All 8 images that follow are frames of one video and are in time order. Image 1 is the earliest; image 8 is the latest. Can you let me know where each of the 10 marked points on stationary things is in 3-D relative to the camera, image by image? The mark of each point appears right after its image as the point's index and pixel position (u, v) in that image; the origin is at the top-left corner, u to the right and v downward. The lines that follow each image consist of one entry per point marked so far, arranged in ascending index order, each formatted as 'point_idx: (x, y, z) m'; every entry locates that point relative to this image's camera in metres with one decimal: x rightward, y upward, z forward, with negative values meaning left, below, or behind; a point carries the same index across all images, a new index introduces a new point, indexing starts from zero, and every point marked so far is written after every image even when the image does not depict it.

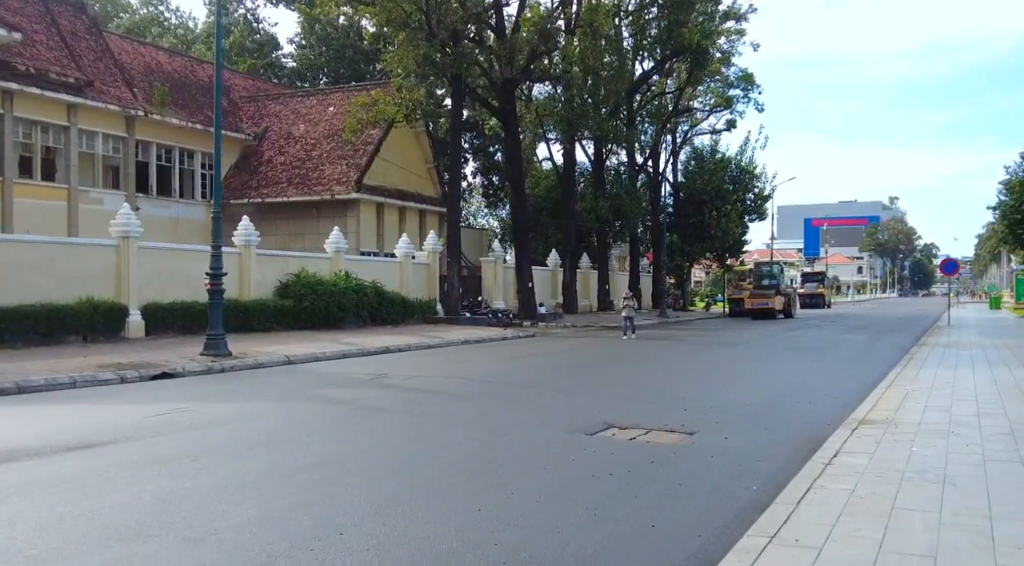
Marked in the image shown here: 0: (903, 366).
0: (+7.9, -1.7, +16.0) m
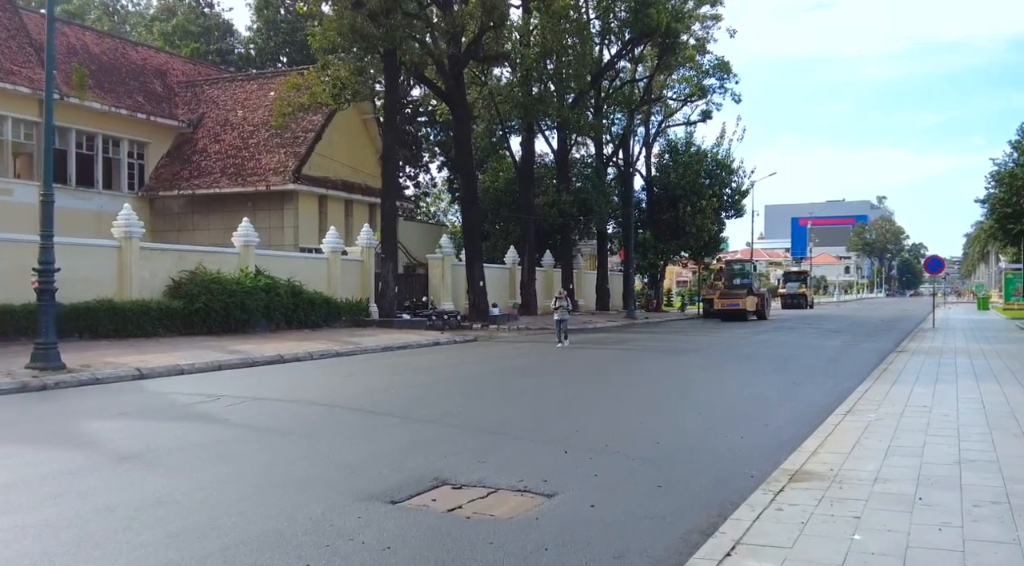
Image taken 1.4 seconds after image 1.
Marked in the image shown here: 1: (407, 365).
0: (+6.1, -1.7, +13.4) m
1: (-2.4, -1.9, +17.9) m
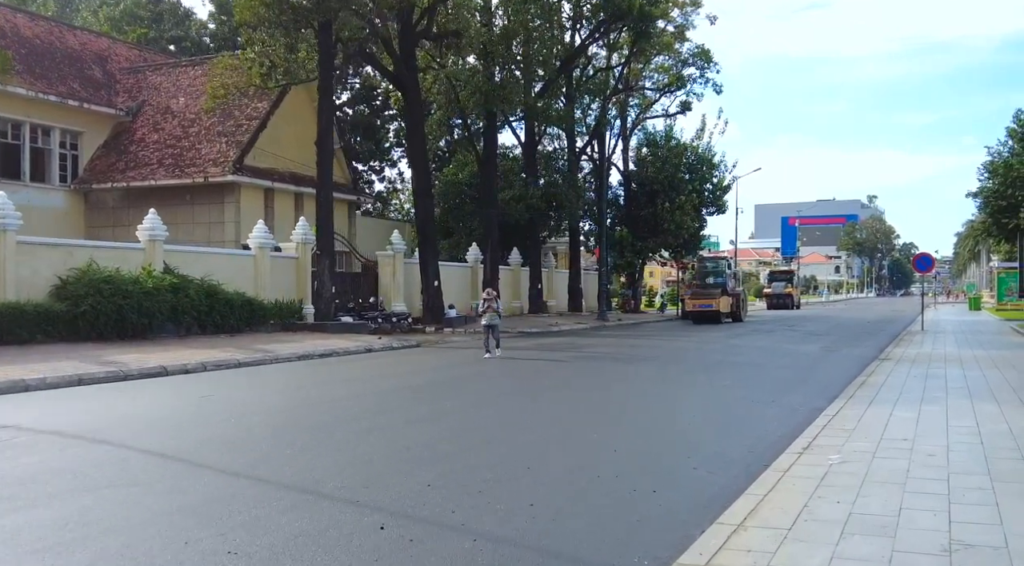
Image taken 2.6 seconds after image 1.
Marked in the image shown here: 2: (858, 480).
0: (+4.7, -1.6, +11.2) m
1: (-3.8, -1.8, +15.6) m
2: (+2.7, -1.5, +6.2) m
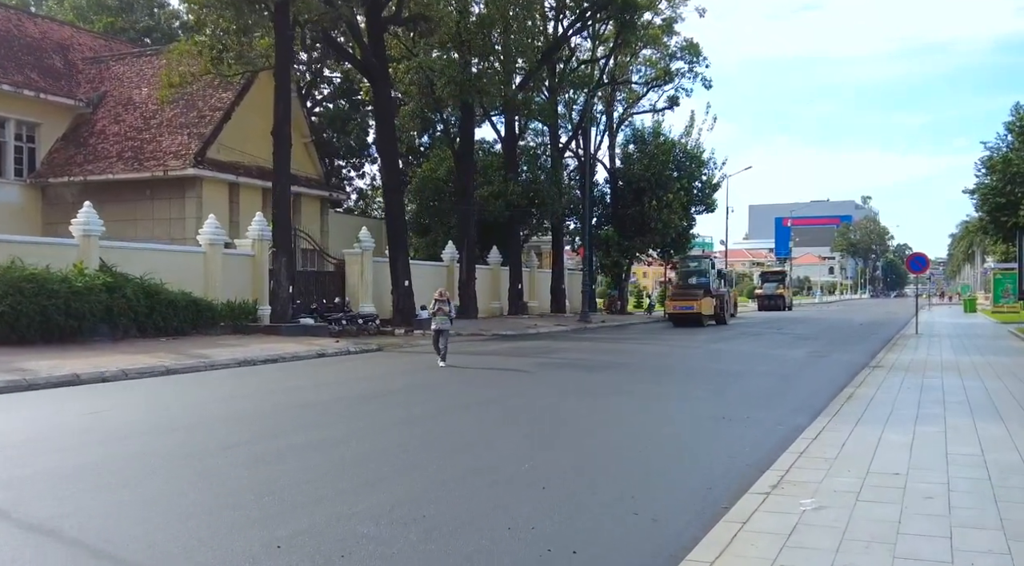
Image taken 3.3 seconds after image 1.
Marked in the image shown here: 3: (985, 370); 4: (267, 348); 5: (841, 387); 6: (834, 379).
0: (+4.0, -1.7, +9.8) m
1: (-4.6, -1.8, +14.2) m
2: (+2.0, -1.5, +4.8) m
3: (+9.5, -1.8, +15.9) m
4: (-5.6, -1.5, +18.0) m
5: (+5.9, -1.9, +14.2) m
6: (+6.2, -1.9, +15.2) m
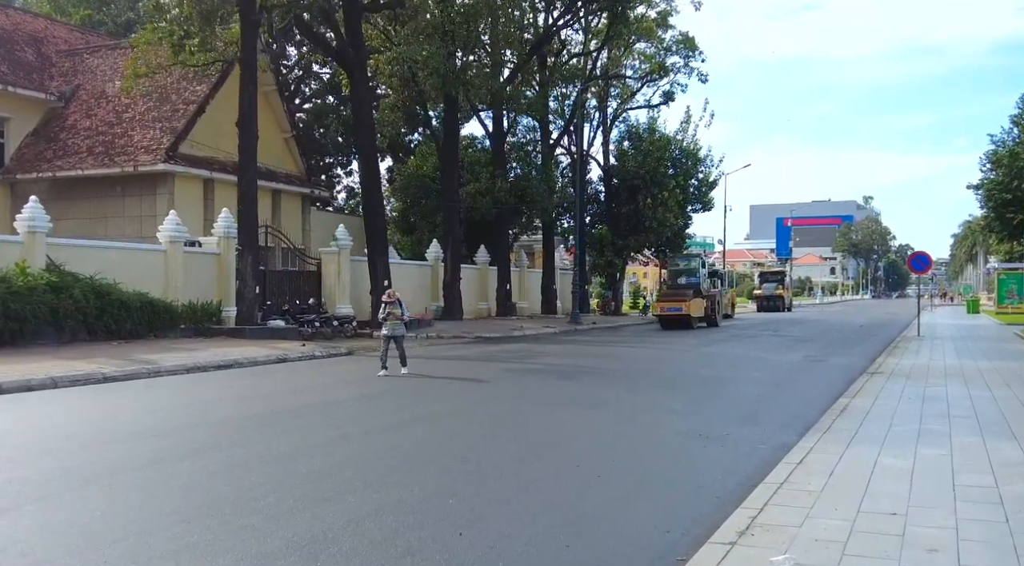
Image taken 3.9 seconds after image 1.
0: (+3.4, -1.6, +8.7) m
1: (-5.2, -1.8, +13.1) m
2: (+1.4, -1.5, +3.7) m
3: (+9.0, -1.8, +14.8) m
4: (-6.2, -1.5, +16.9) m
5: (+5.3, -1.9, +13.0) m
6: (+5.6, -1.9, +14.1) m
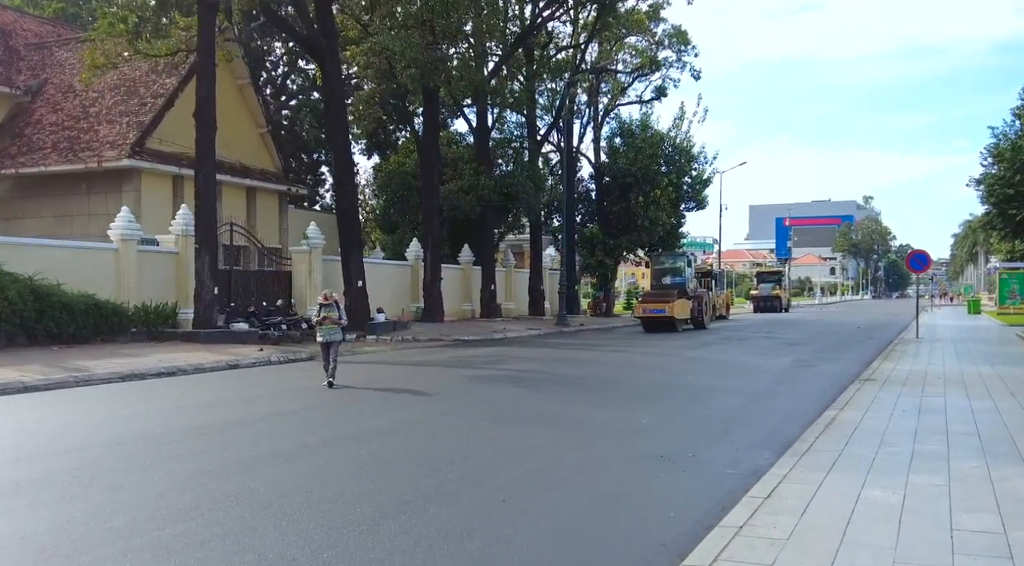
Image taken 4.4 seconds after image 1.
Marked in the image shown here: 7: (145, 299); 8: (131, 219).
0: (+2.8, -1.6, +7.6) m
1: (-5.8, -1.8, +12.0) m
2: (+0.8, -1.5, +2.6) m
3: (+8.3, -1.7, +13.6) m
4: (-6.8, -1.5, +15.8) m
5: (+4.7, -1.9, +11.9) m
6: (+5.0, -1.9, +13.0) m
7: (-8.7, -0.4, +18.7) m
8: (-8.9, +1.5, +18.4) m
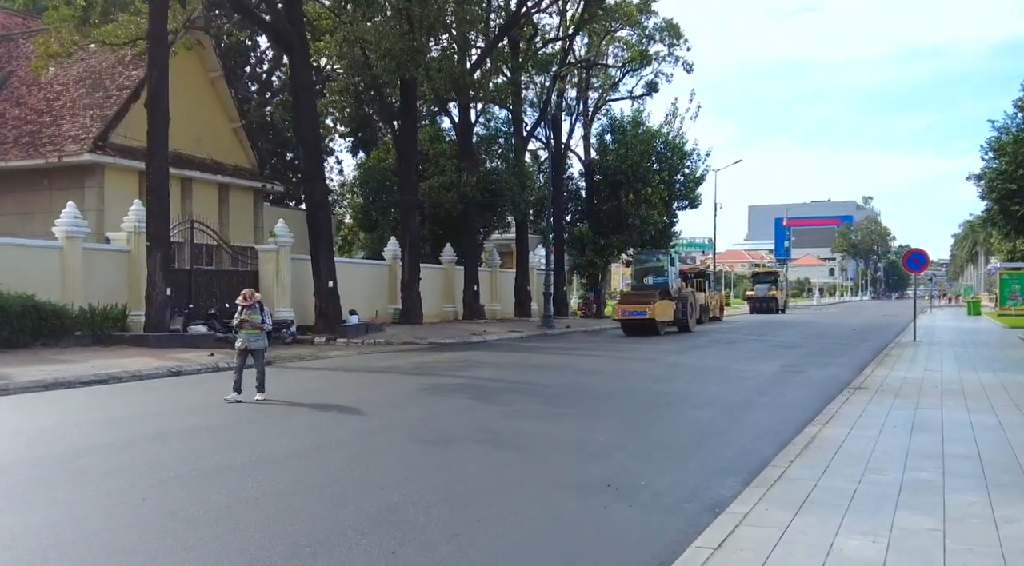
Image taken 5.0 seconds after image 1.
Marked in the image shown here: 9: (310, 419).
0: (+2.1, -1.6, +6.4) m
1: (-6.5, -1.8, +10.9) m
2: (+0.1, -1.5, +1.5) m
3: (+7.7, -1.7, +12.5) m
4: (-7.4, -1.5, +14.7) m
5: (+4.1, -1.9, +10.8) m
6: (+4.4, -1.9, +11.9) m
7: (-9.3, -0.4, +17.6) m
8: (-9.5, +1.5, +17.3) m
9: (-2.7, -1.9, +10.5) m
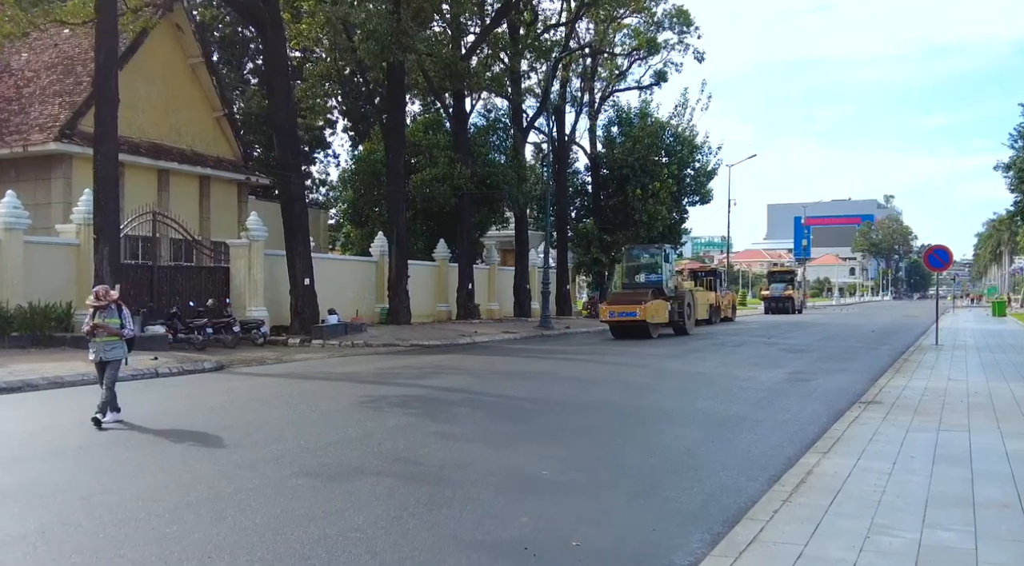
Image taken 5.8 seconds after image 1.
0: (+1.4, -1.6, +4.8) m
1: (-7.1, -1.8, +9.5) m
2: (-0.7, -1.5, -0.1) m
3: (+7.1, -1.7, +10.8) m
4: (-8.0, -1.4, +13.3) m
5: (+3.4, -1.8, +9.2) m
6: (+3.8, -1.8, +10.2) m
7: (-9.8, -0.3, +16.2) m
8: (-10.0, +1.6, +15.9) m
9: (-3.3, -1.9, +9.0) m
